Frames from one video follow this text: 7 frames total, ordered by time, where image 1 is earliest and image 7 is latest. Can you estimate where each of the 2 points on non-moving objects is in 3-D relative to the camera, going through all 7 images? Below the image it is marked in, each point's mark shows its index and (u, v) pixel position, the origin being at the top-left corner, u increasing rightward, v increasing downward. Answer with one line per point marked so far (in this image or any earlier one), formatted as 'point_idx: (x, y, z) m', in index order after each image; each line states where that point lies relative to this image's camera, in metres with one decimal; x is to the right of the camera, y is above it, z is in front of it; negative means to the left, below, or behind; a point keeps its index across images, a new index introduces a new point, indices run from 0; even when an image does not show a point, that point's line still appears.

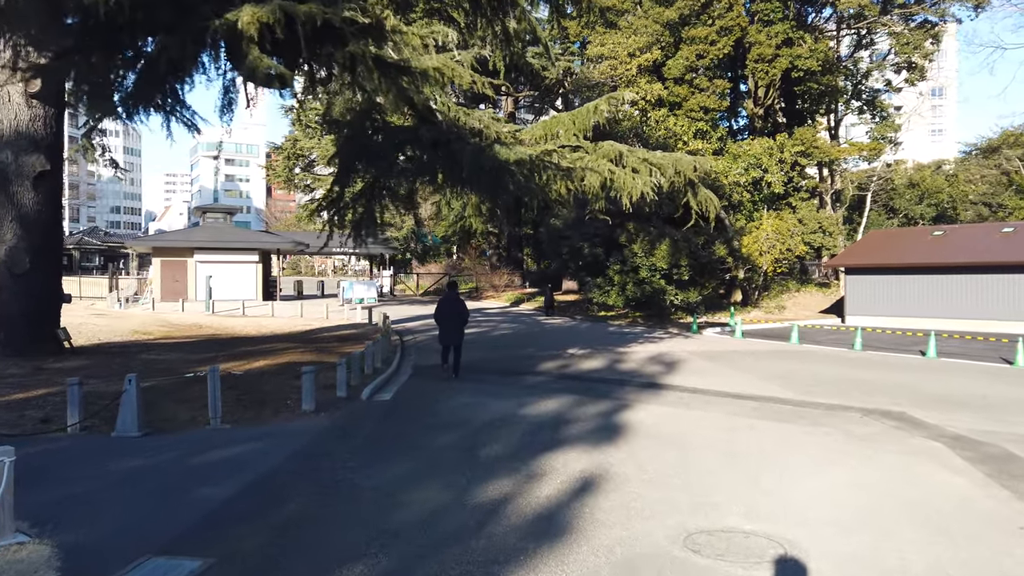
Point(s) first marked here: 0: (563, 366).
0: (+1.1, -1.8, +16.4) m
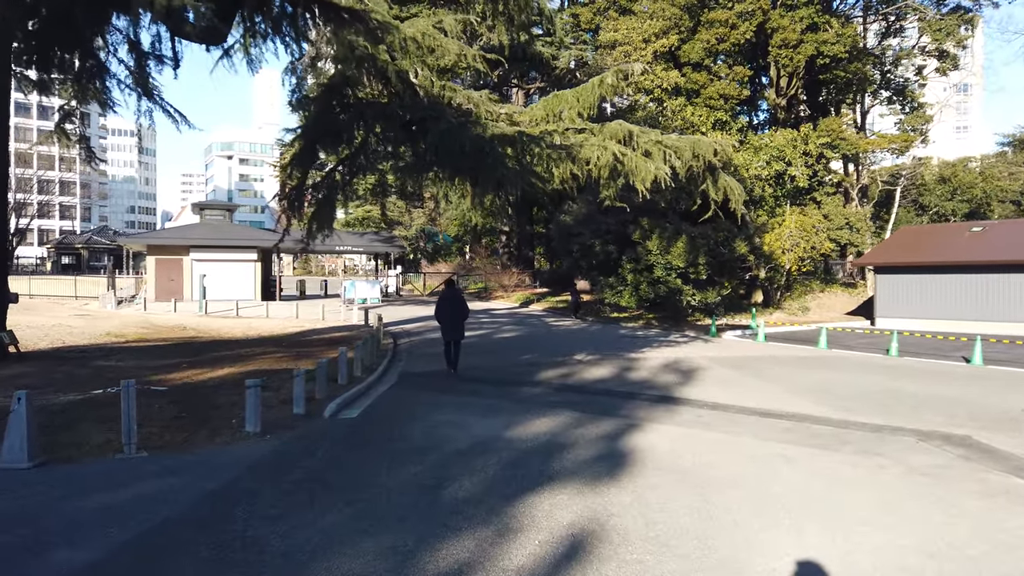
0: (+1.1, -1.7, +14.6) m
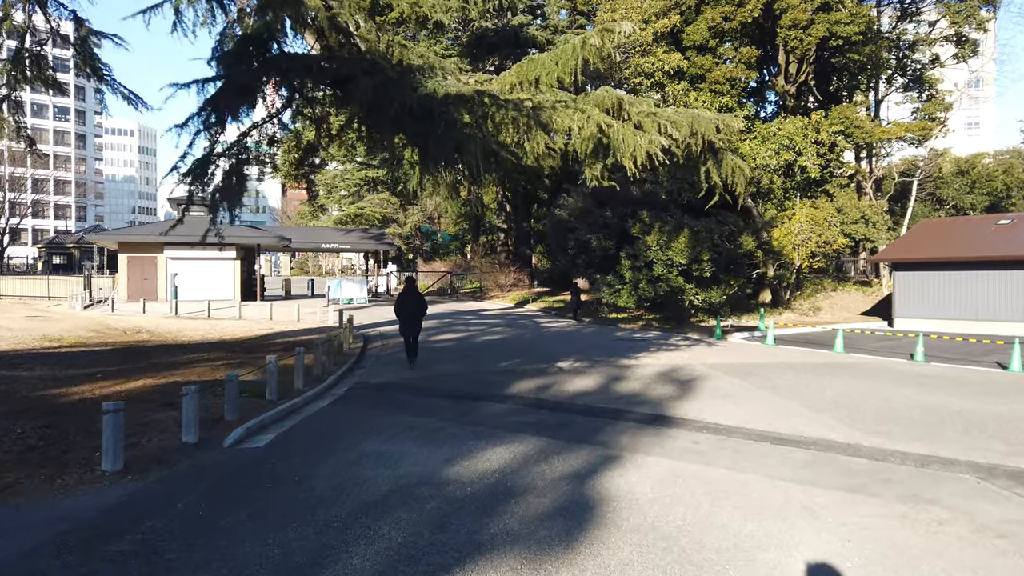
0: (+0.5, -1.7, +12.4) m
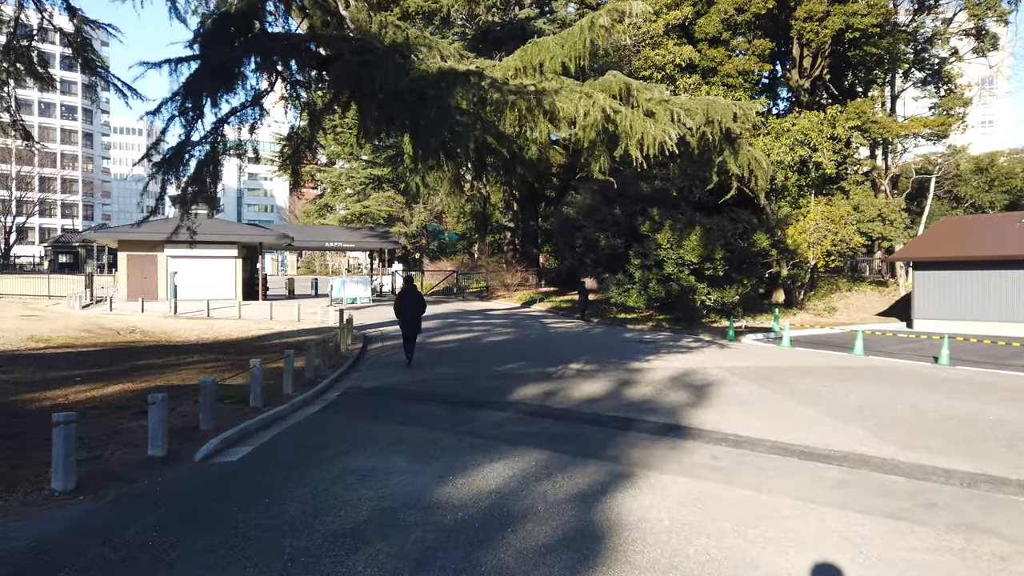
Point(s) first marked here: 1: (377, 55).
0: (+0.6, -1.7, +11.6) m
1: (-1.8, +3.1, +9.8) m
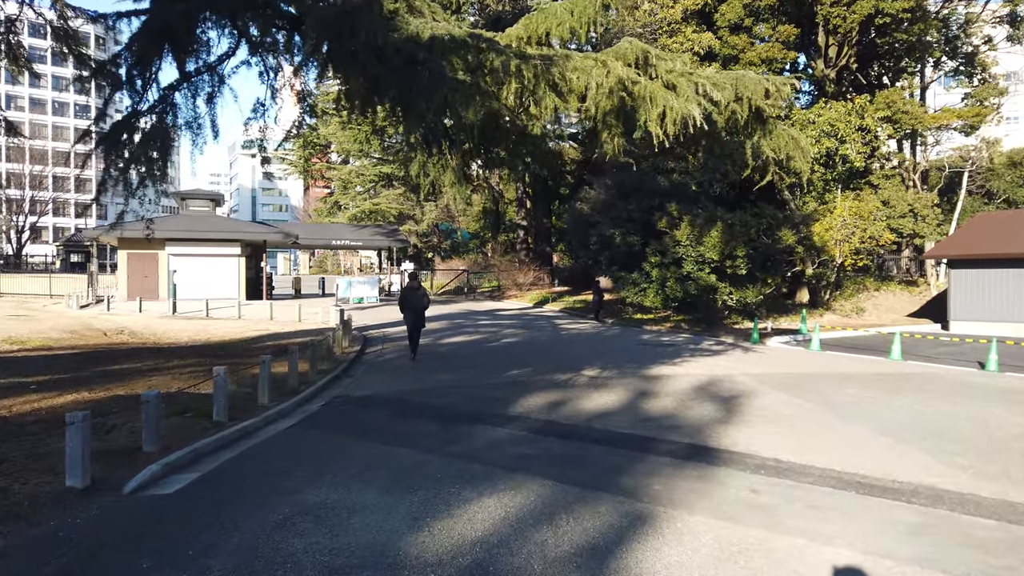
0: (+0.6, -1.6, +10.3) m
1: (-1.8, +3.2, +8.5) m
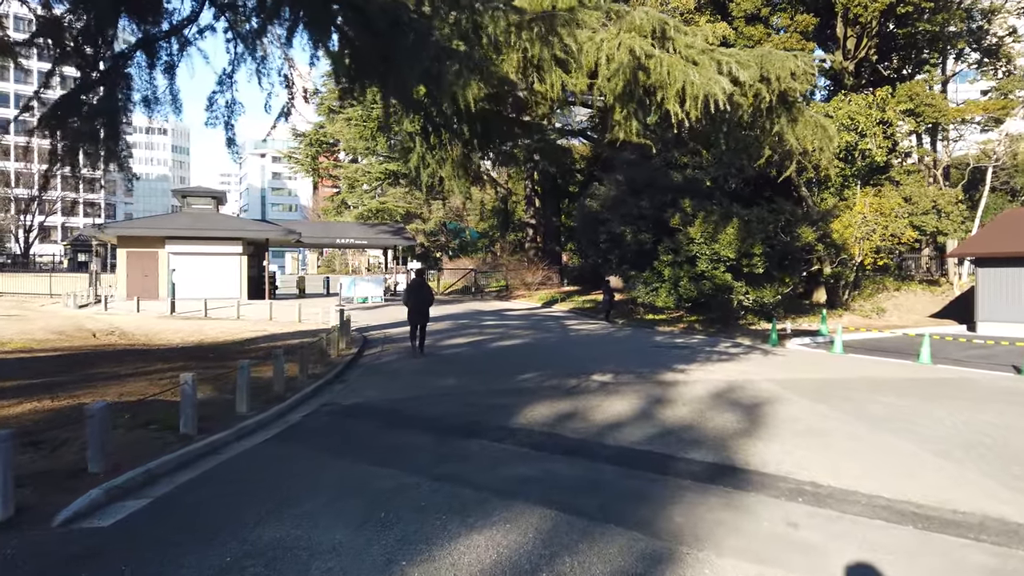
0: (+0.6, -1.6, +9.3) m
1: (-1.8, +3.2, +7.6) m
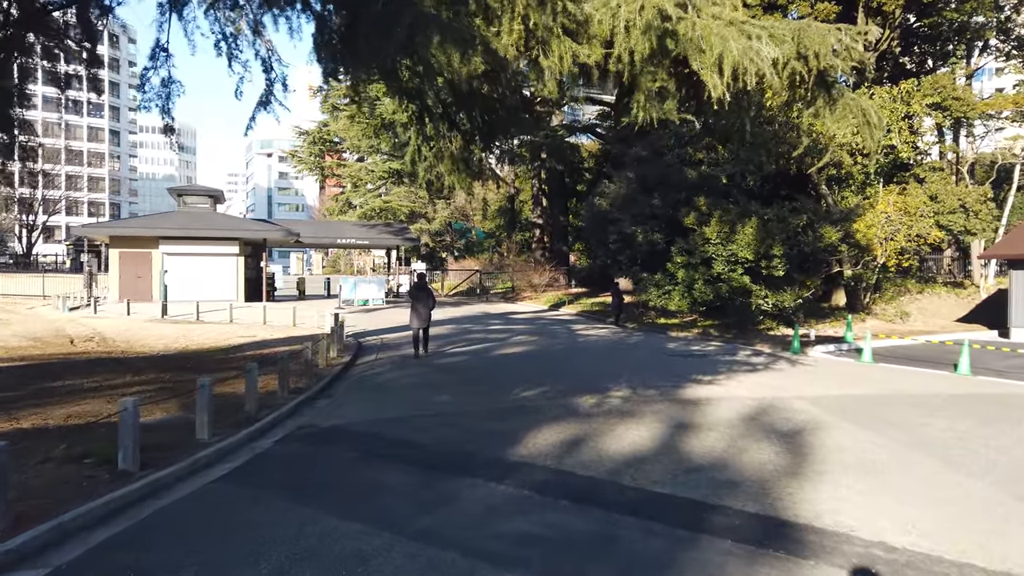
0: (+0.6, -1.7, +8.1) m
1: (-1.8, +3.1, +6.4) m
